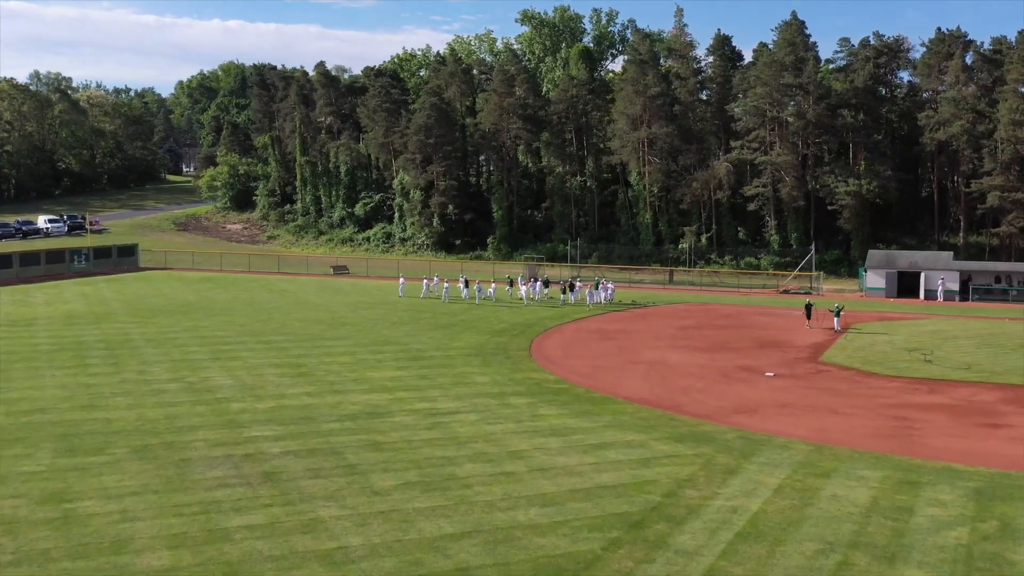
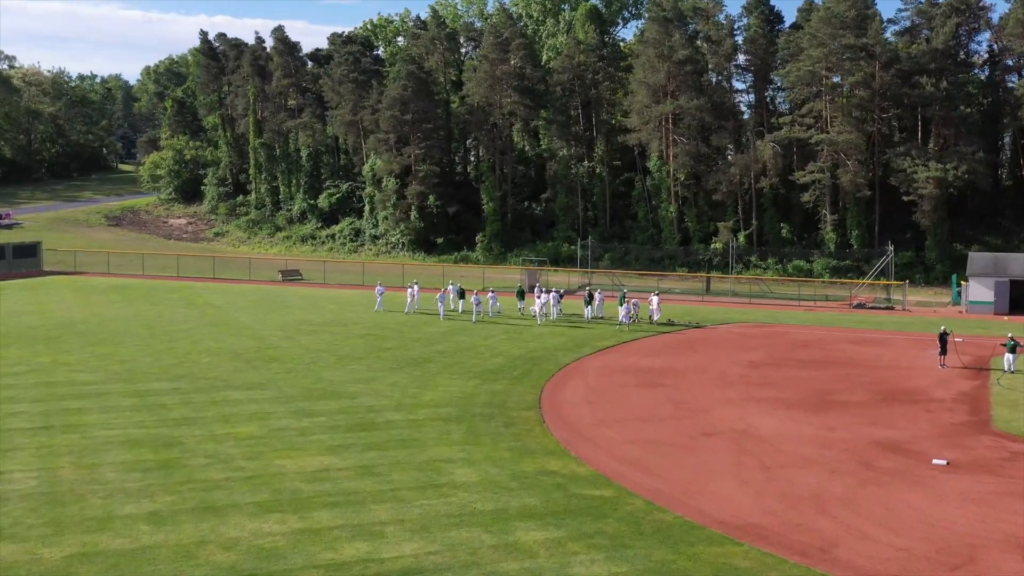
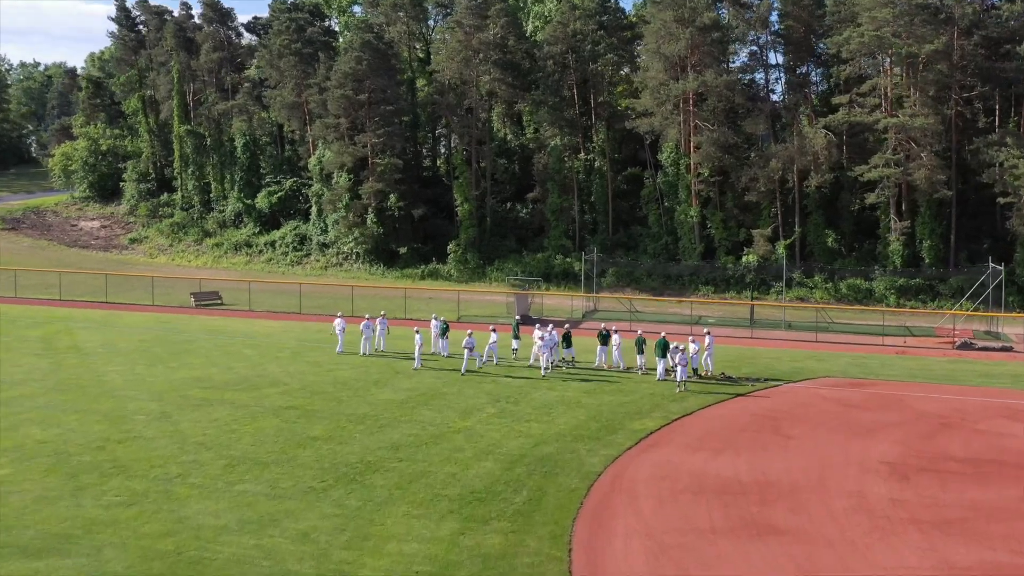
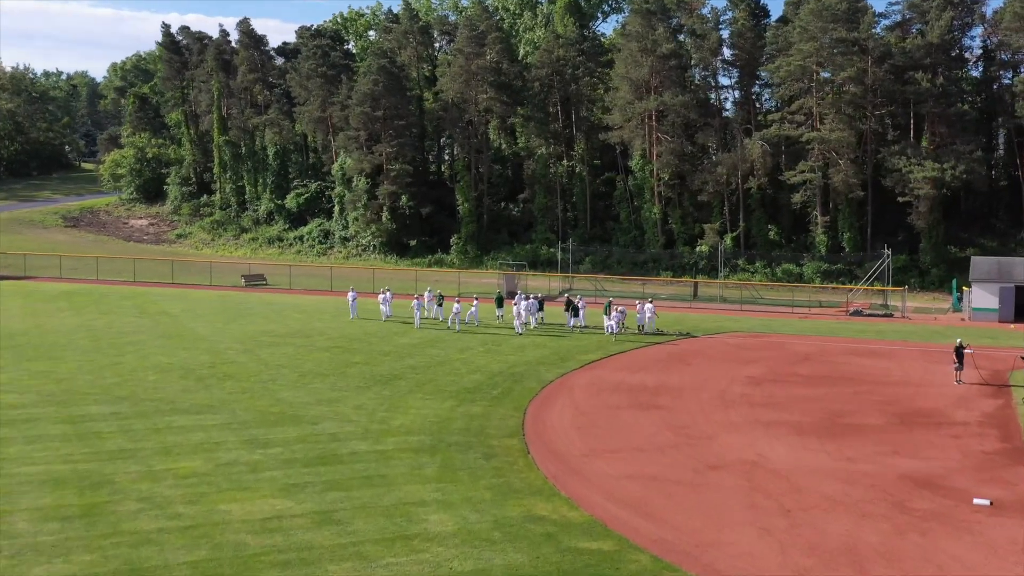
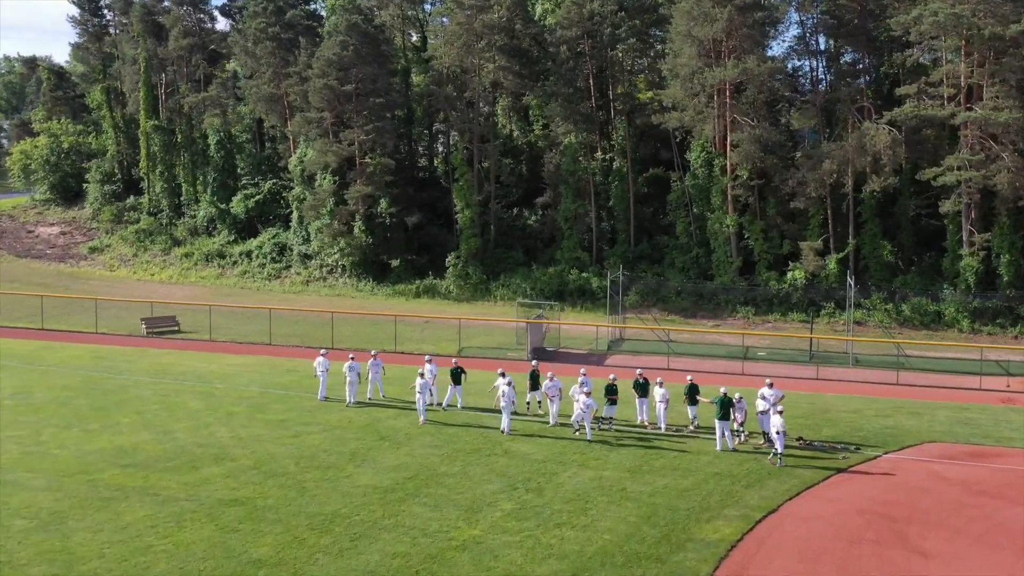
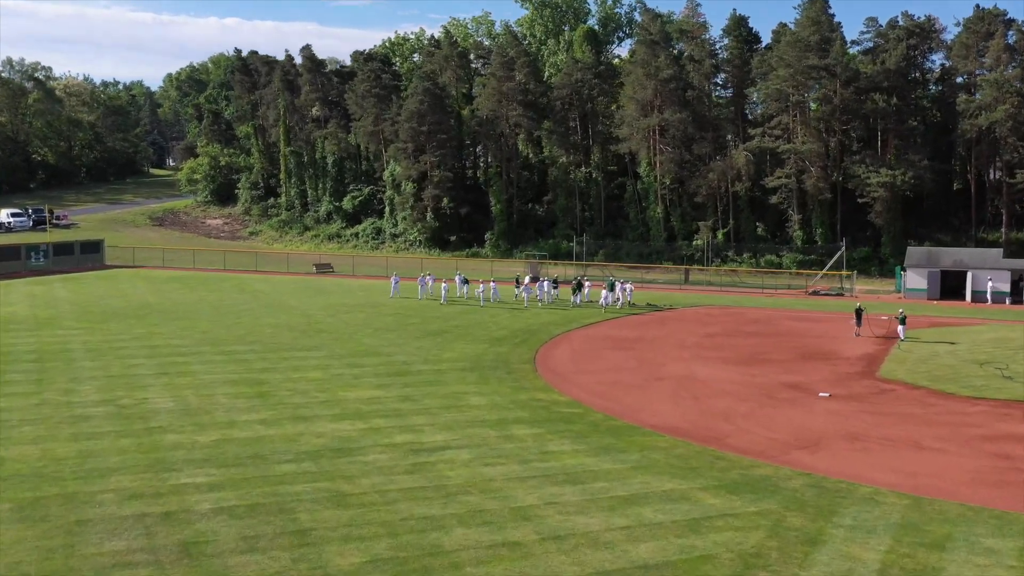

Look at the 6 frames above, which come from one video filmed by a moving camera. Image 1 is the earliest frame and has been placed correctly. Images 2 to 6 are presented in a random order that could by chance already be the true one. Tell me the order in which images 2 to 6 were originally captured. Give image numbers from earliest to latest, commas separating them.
6, 2, 4, 3, 5
